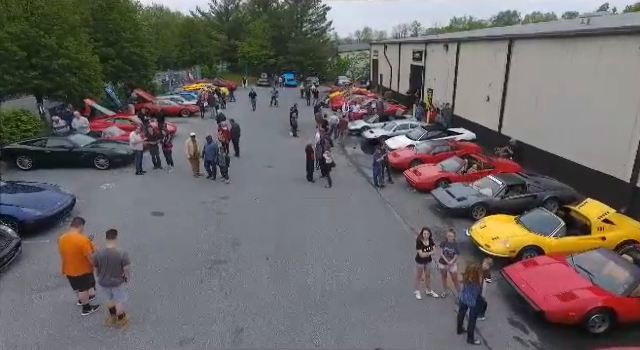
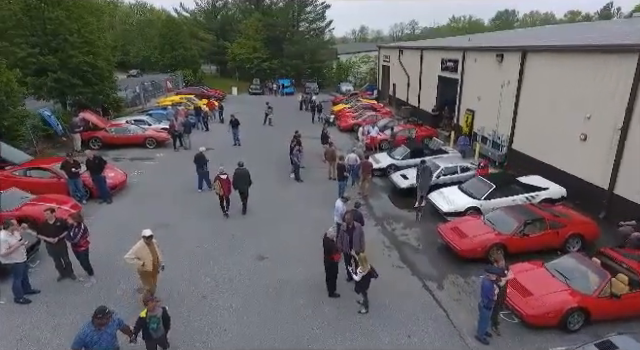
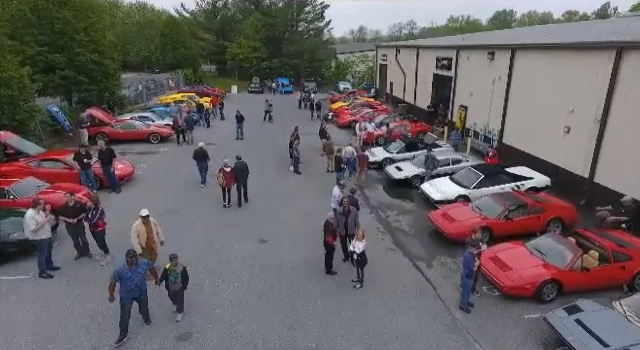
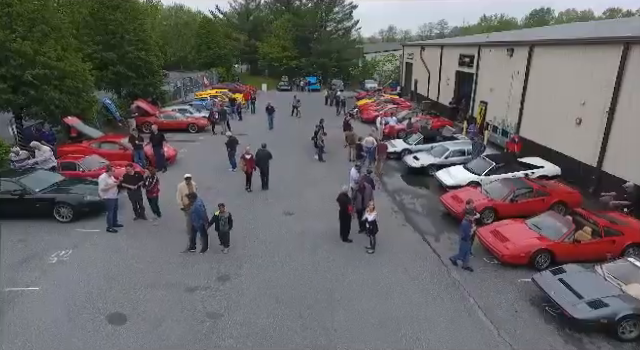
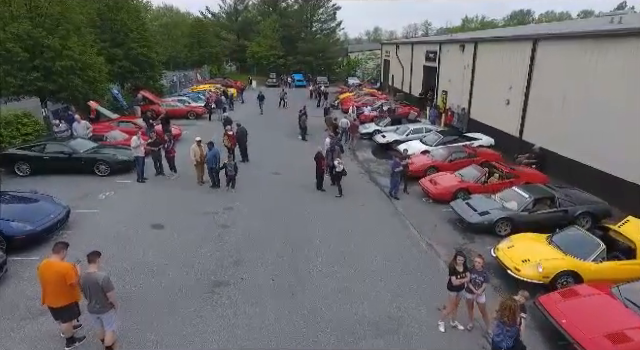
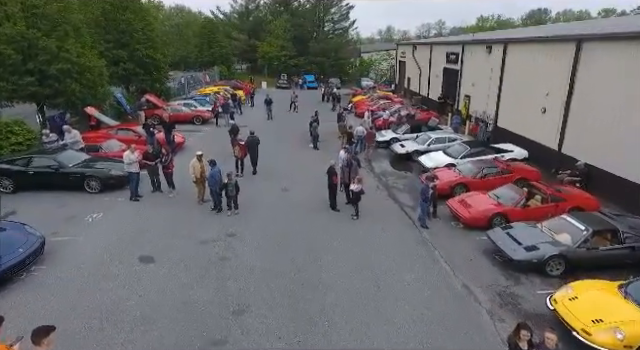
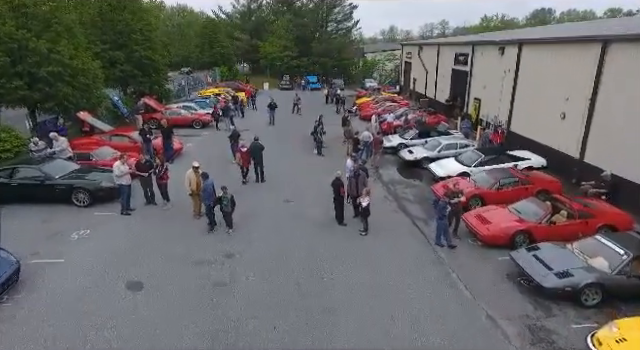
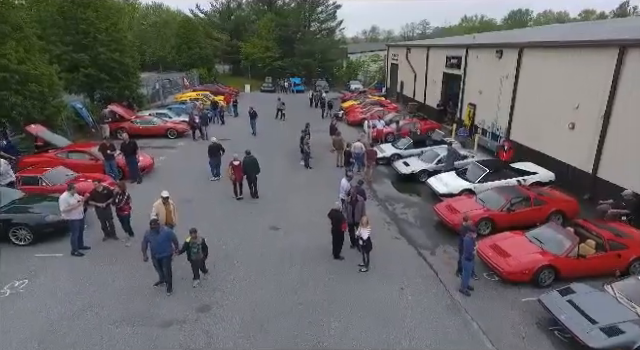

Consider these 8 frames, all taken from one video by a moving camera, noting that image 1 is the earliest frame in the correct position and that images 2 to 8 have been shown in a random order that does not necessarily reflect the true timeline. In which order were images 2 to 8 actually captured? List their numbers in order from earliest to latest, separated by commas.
5, 6, 7, 4, 8, 3, 2
